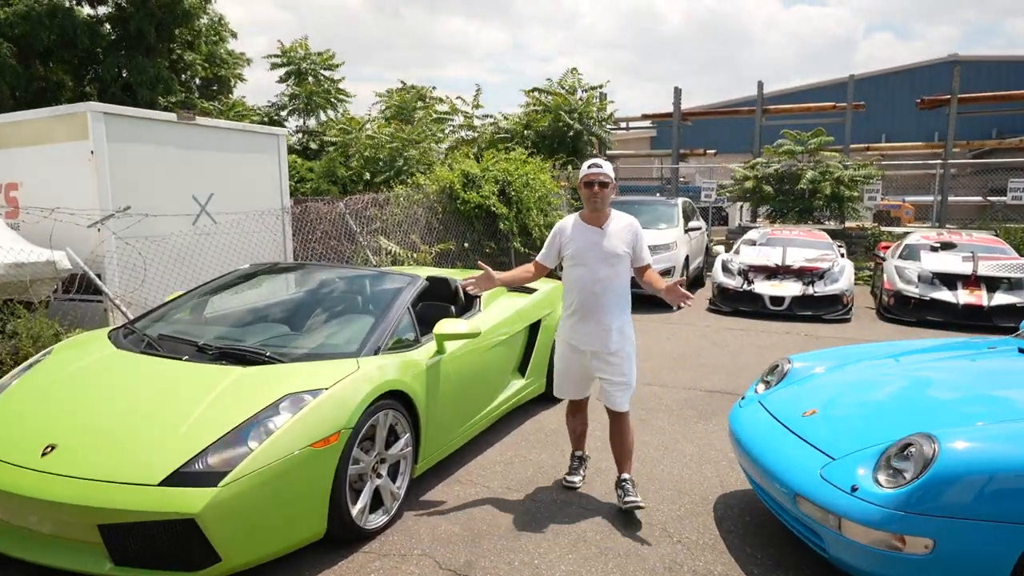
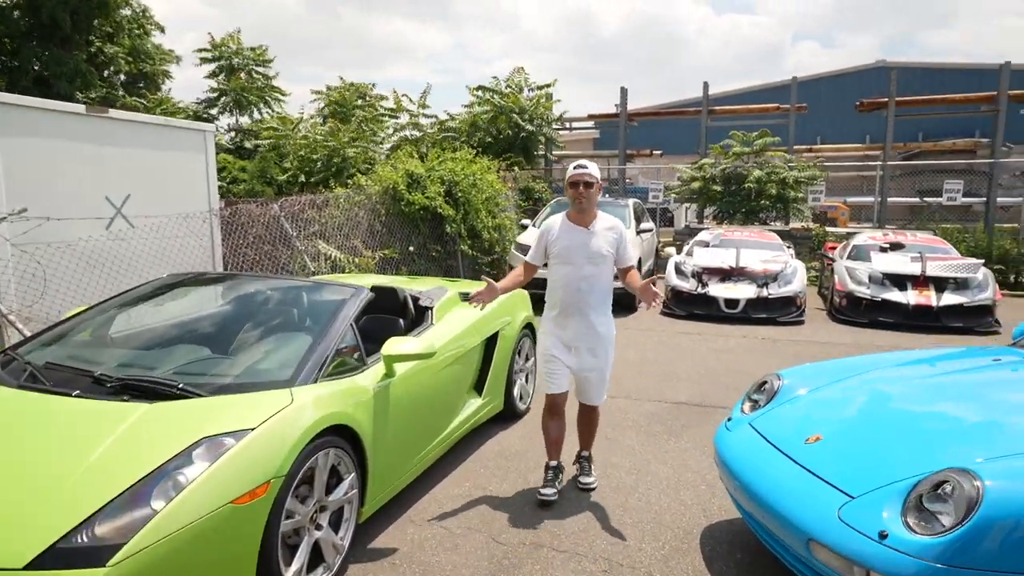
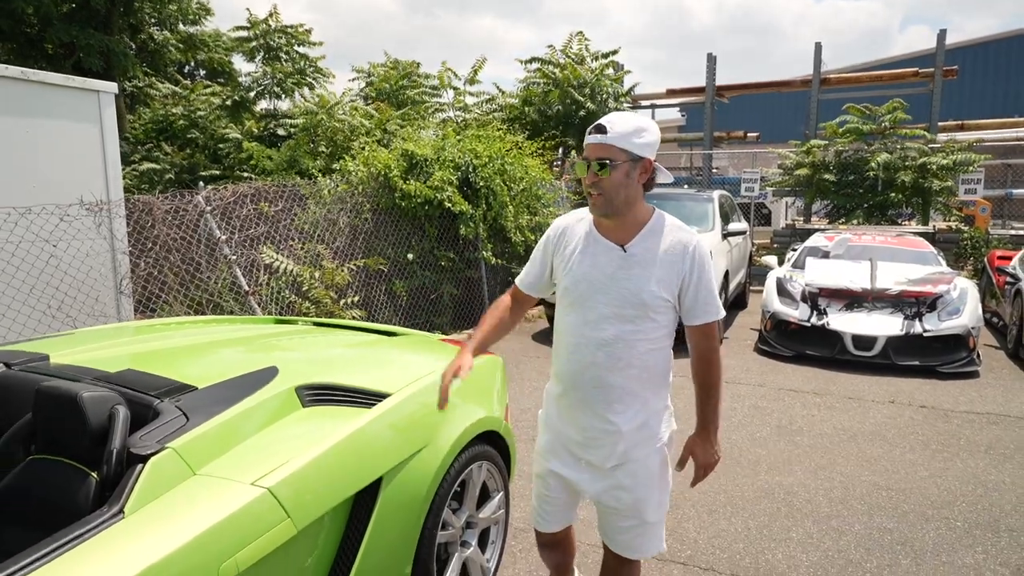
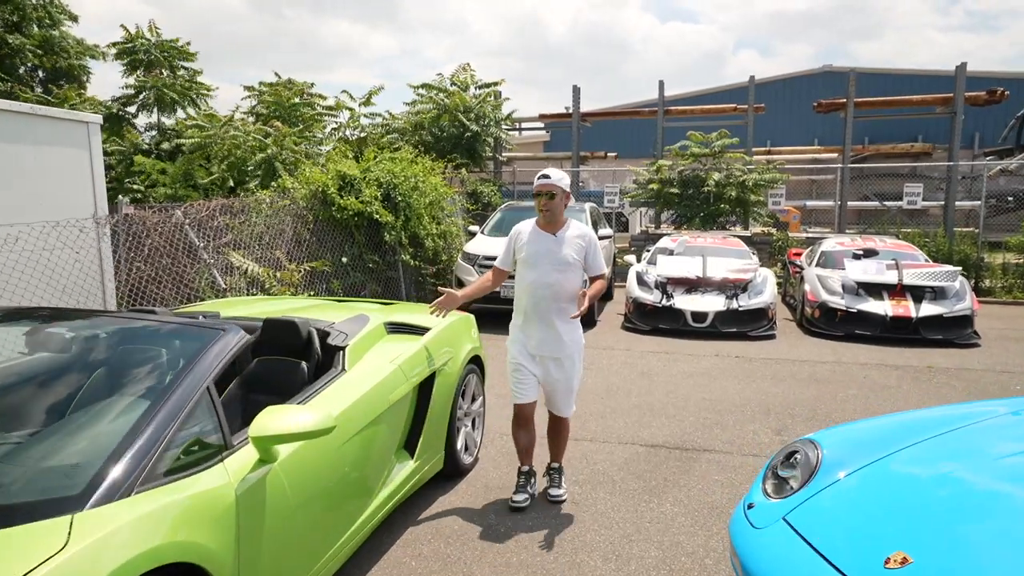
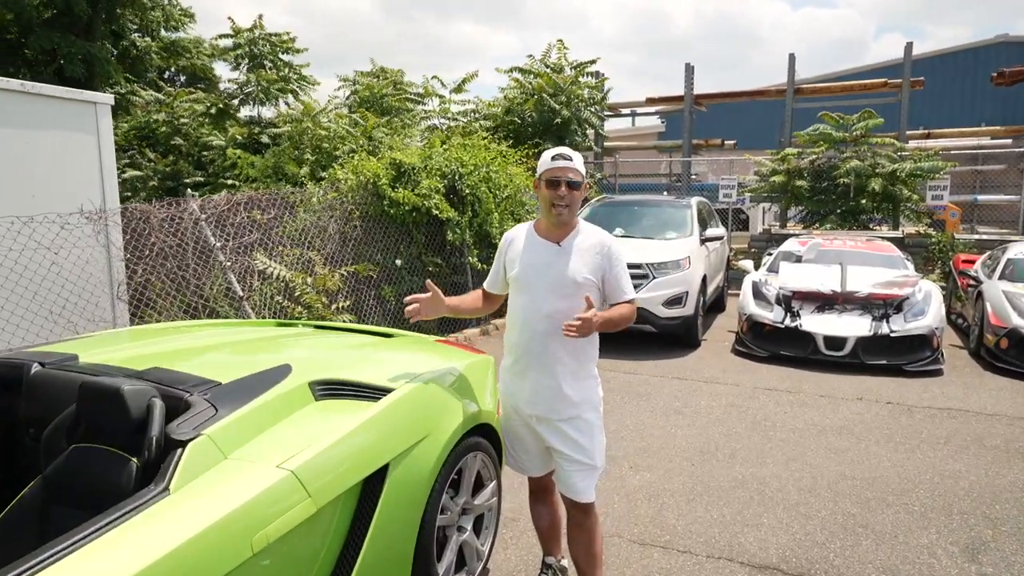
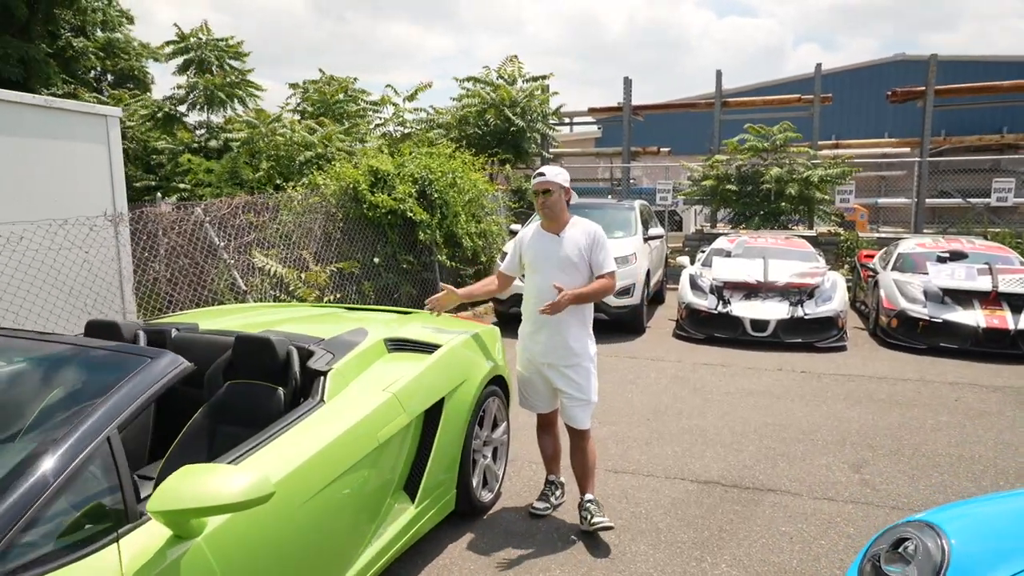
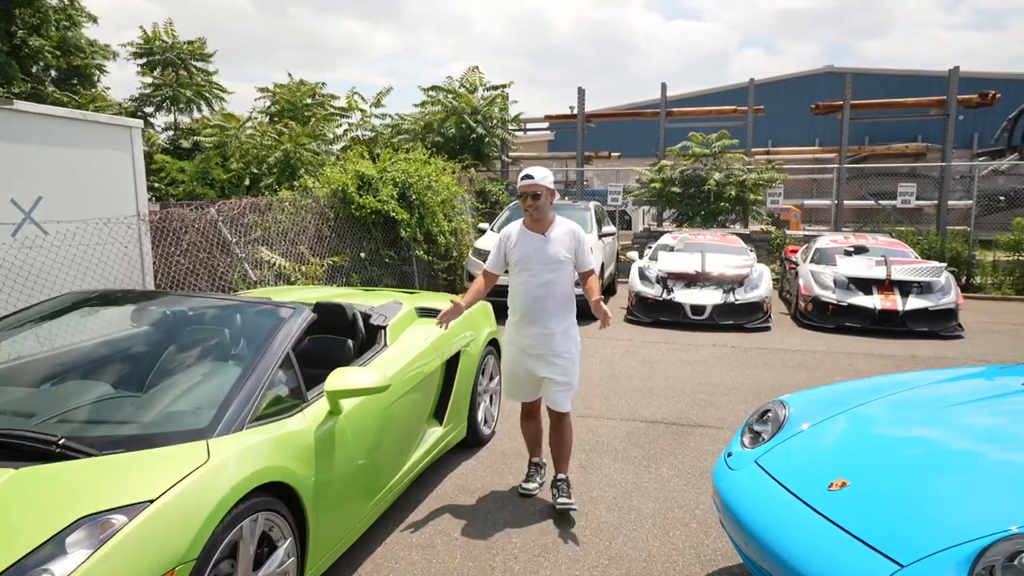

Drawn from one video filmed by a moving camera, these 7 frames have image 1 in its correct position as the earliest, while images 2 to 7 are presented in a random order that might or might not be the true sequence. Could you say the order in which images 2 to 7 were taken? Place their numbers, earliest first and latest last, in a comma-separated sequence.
2, 7, 4, 6, 5, 3
